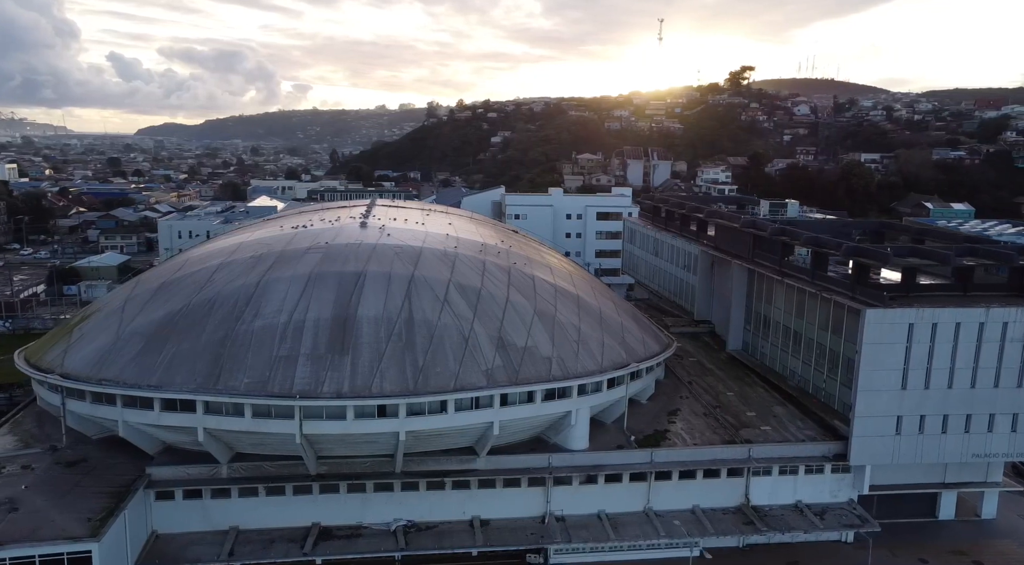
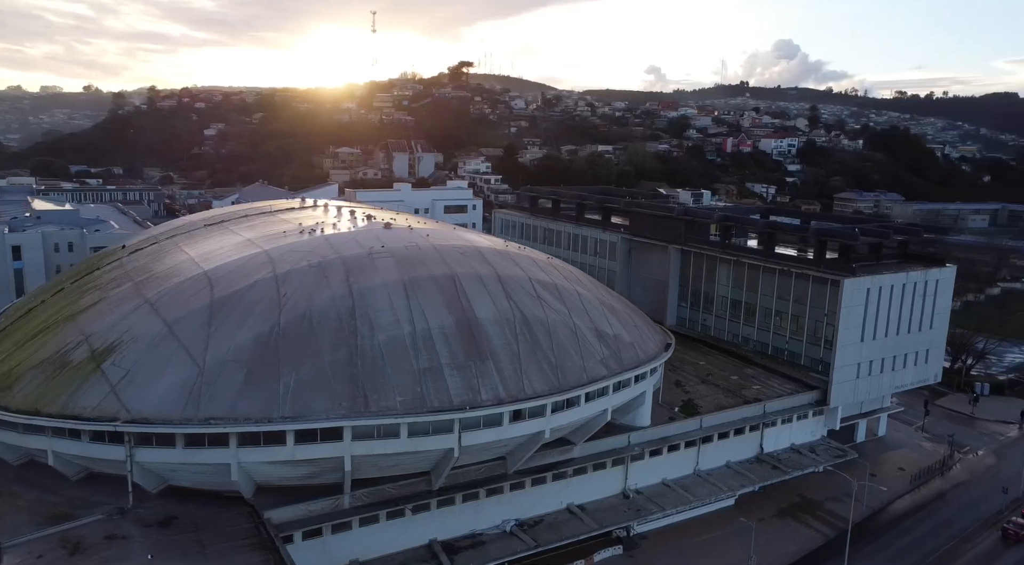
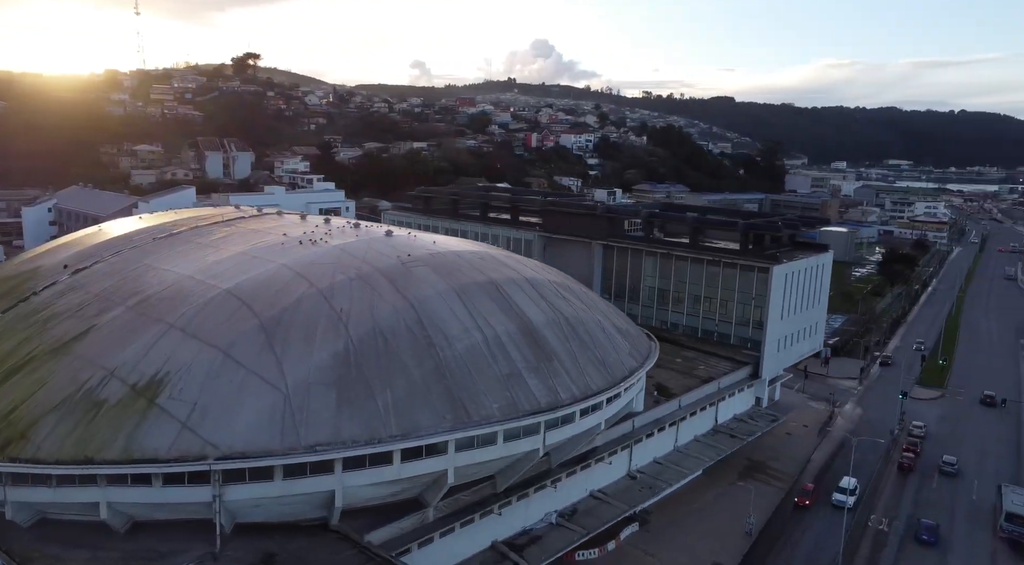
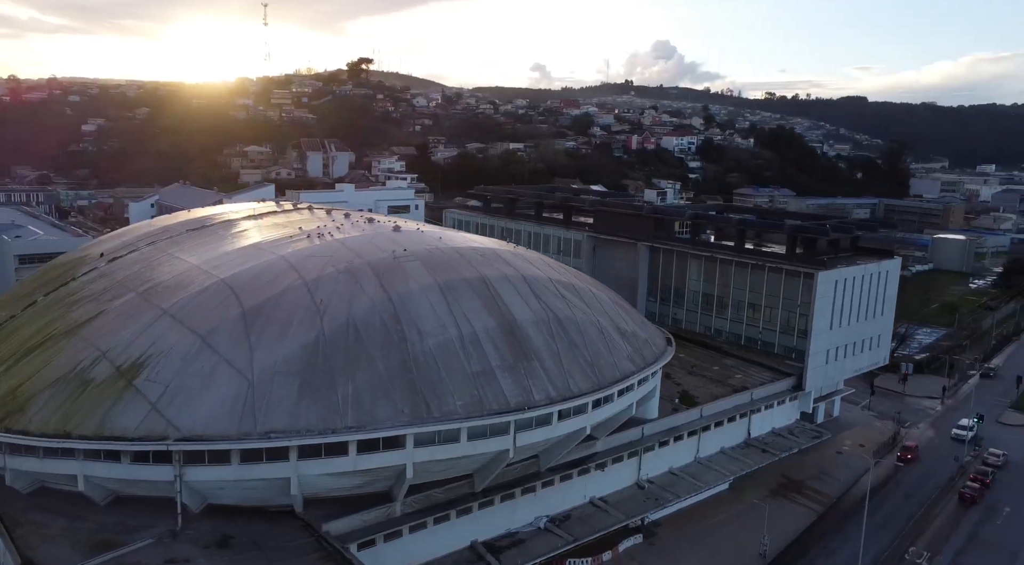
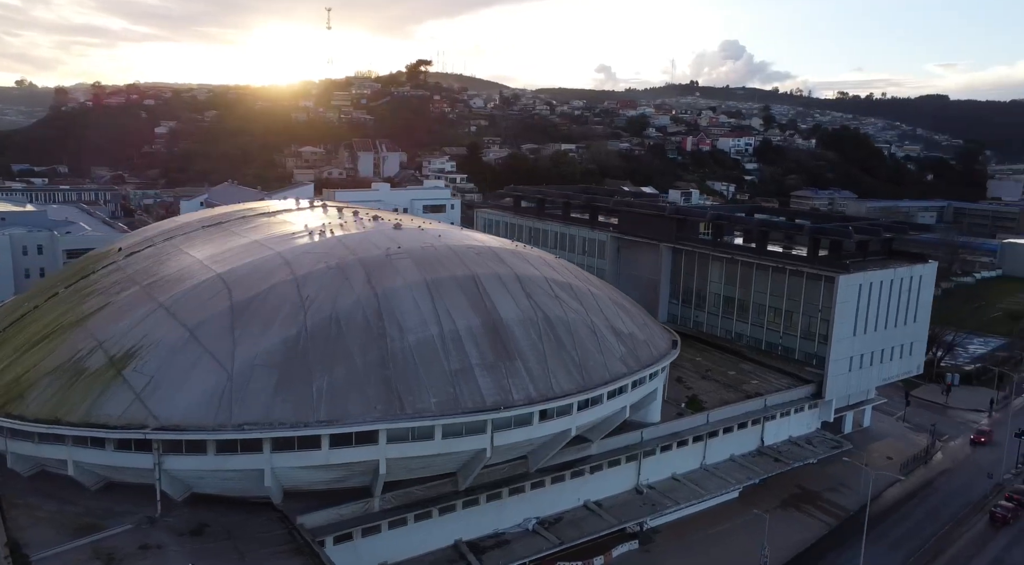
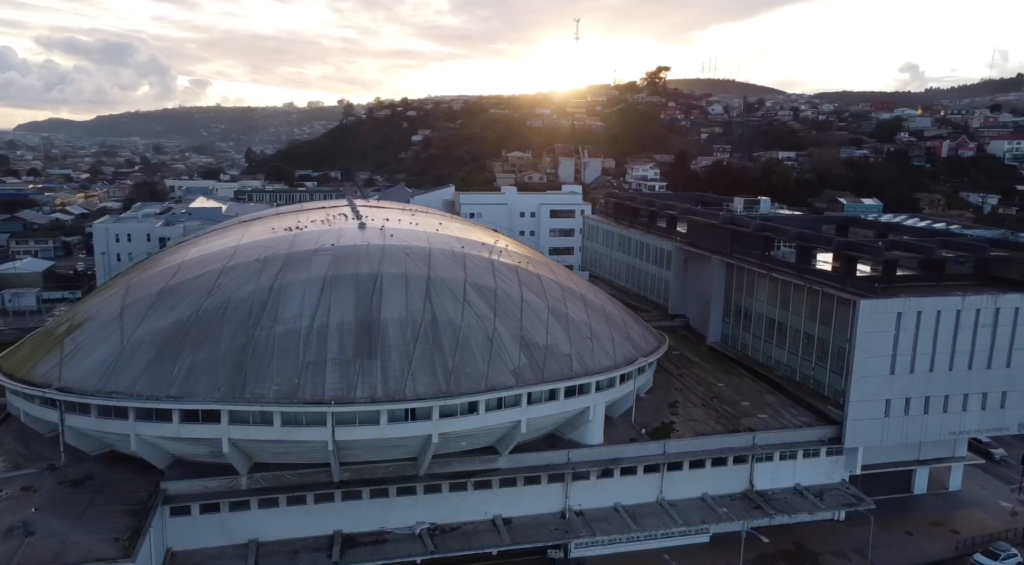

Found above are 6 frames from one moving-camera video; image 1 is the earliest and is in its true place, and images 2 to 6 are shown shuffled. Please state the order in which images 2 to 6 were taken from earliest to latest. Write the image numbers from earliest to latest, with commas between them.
6, 2, 5, 4, 3
